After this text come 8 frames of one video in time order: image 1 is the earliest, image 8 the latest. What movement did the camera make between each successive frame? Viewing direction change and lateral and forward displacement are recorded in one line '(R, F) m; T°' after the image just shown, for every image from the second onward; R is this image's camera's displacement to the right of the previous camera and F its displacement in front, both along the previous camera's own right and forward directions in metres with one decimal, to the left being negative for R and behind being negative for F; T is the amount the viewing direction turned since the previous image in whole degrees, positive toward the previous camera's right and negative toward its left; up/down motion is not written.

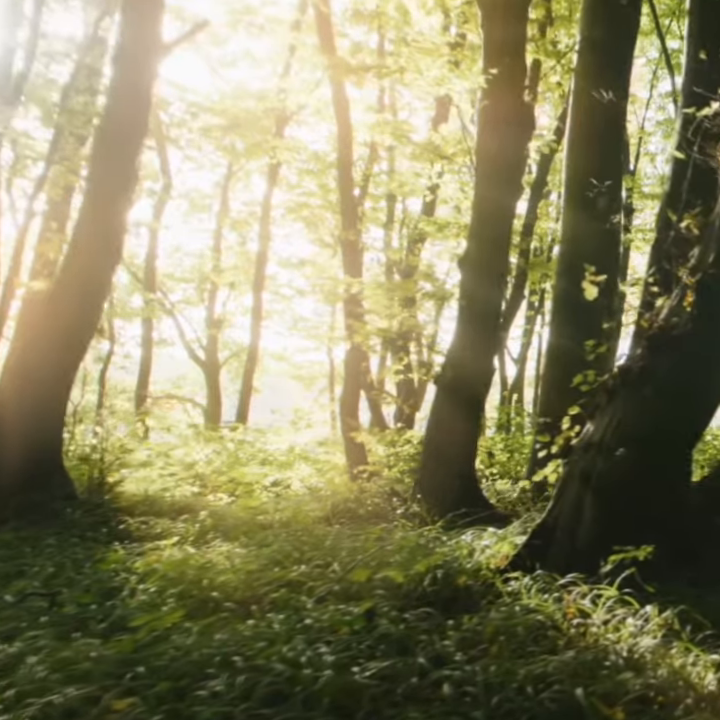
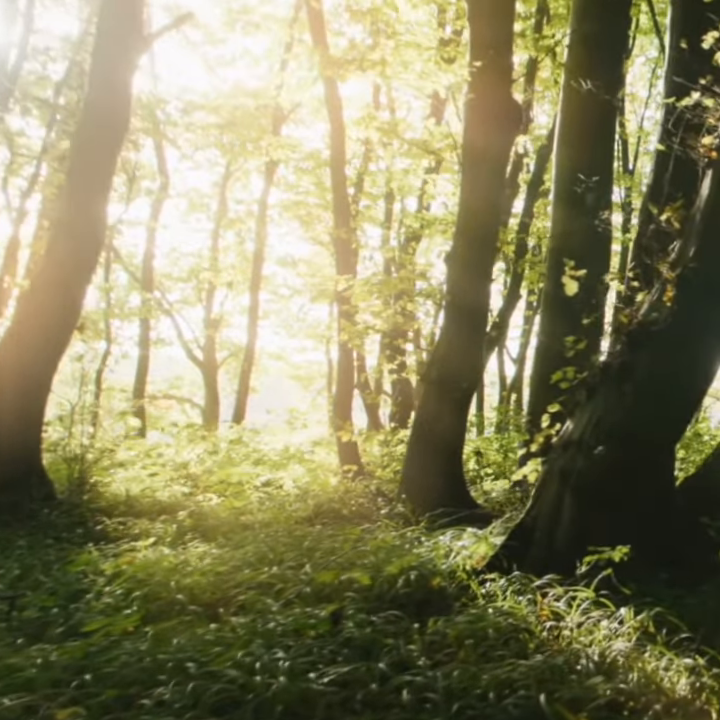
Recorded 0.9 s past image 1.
(+0.2, +0.1) m; 0°
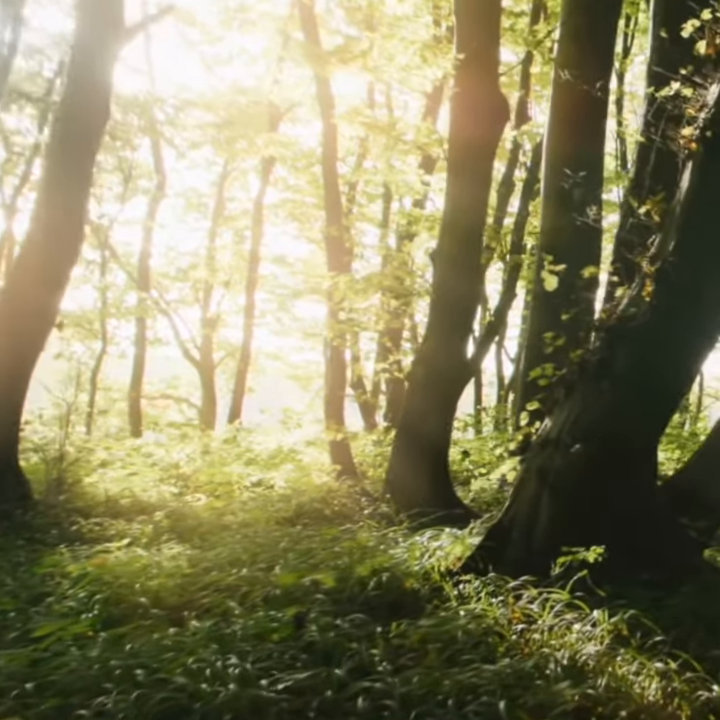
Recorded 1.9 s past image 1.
(+0.2, +0.1) m; 0°
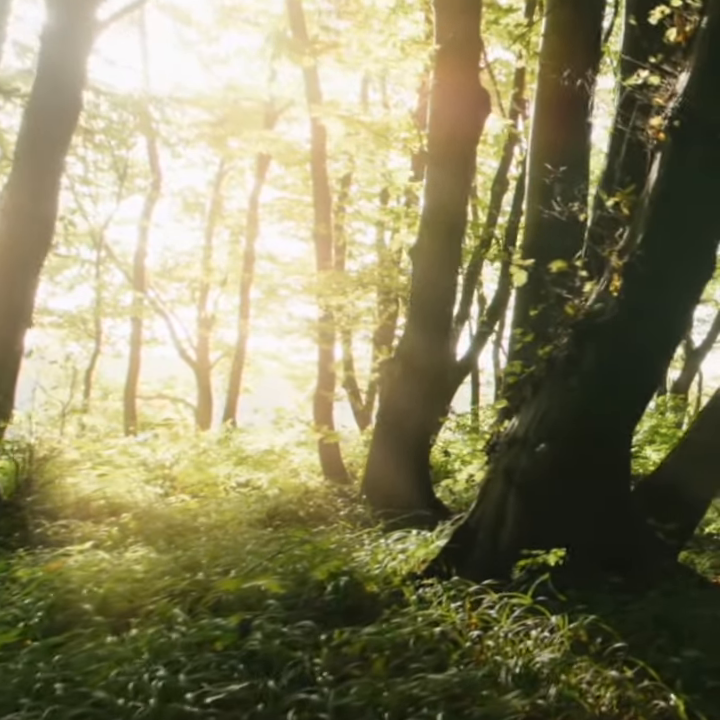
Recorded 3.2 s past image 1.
(+0.3, +0.2) m; 0°
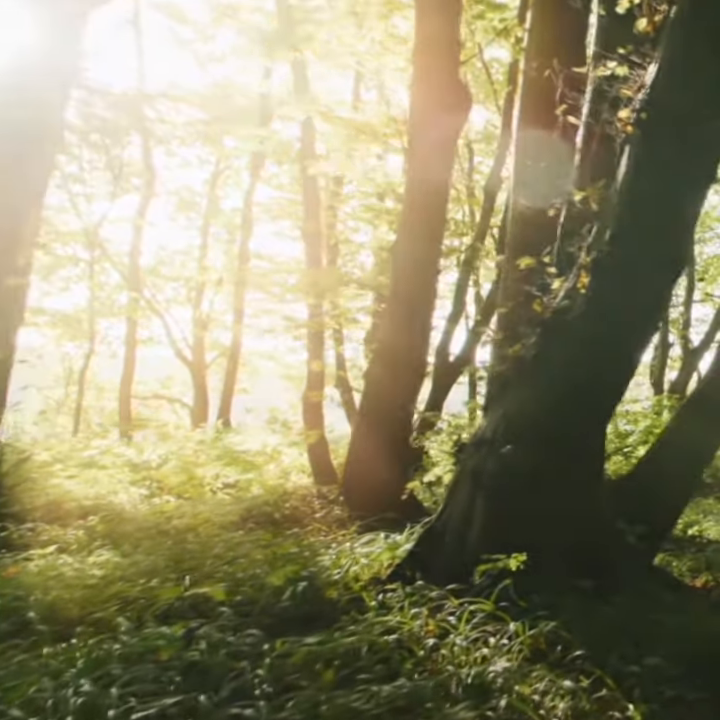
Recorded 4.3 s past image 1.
(+0.3, +0.2) m; 0°
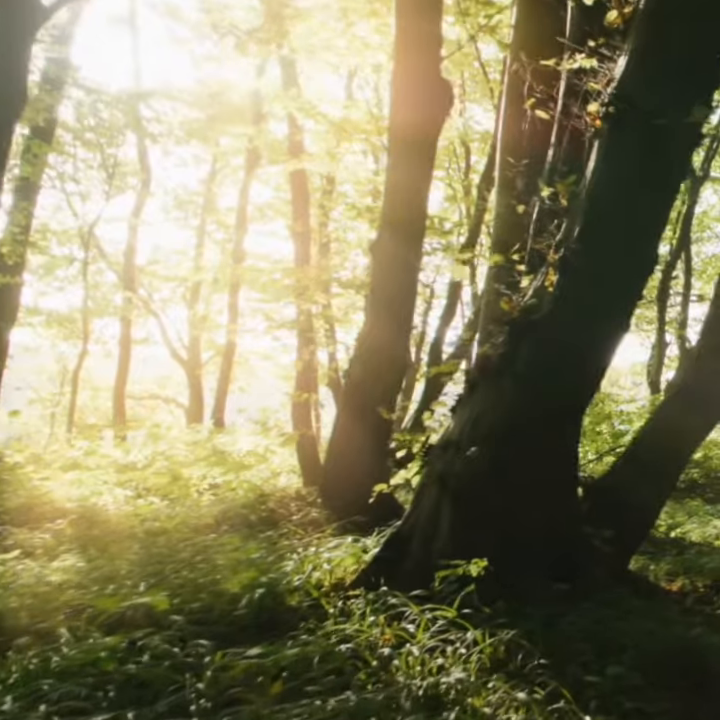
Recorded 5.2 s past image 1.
(+0.2, +0.2) m; 0°
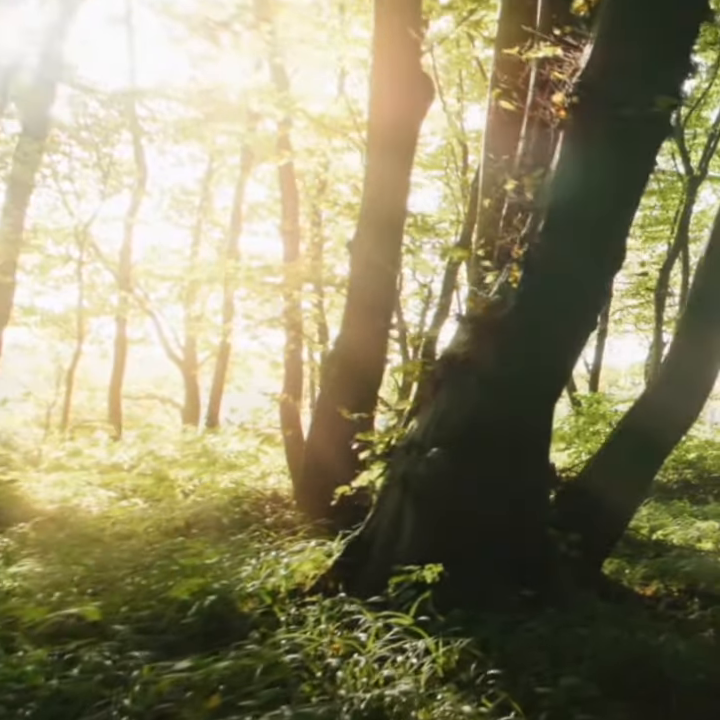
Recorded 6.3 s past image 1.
(+0.3, +0.2) m; 0°
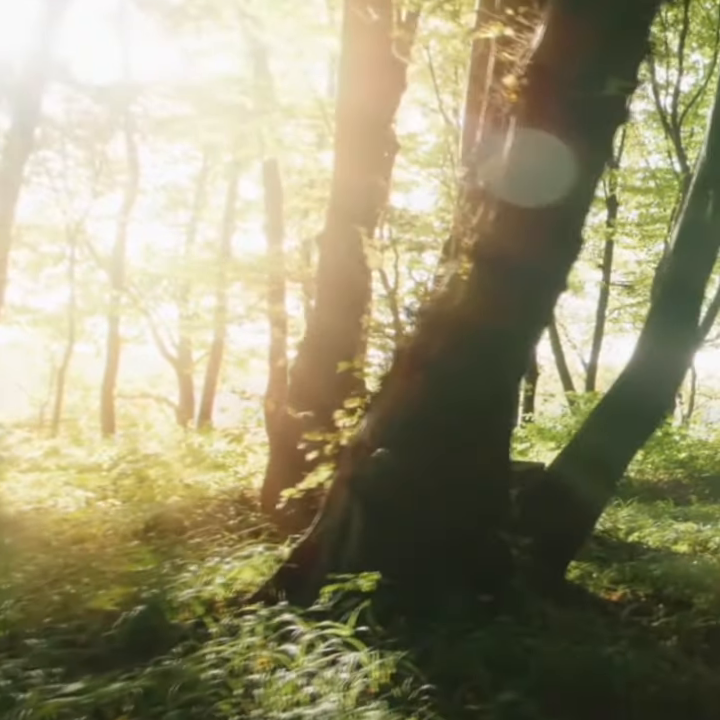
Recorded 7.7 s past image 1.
(+0.3, +0.3) m; 0°
